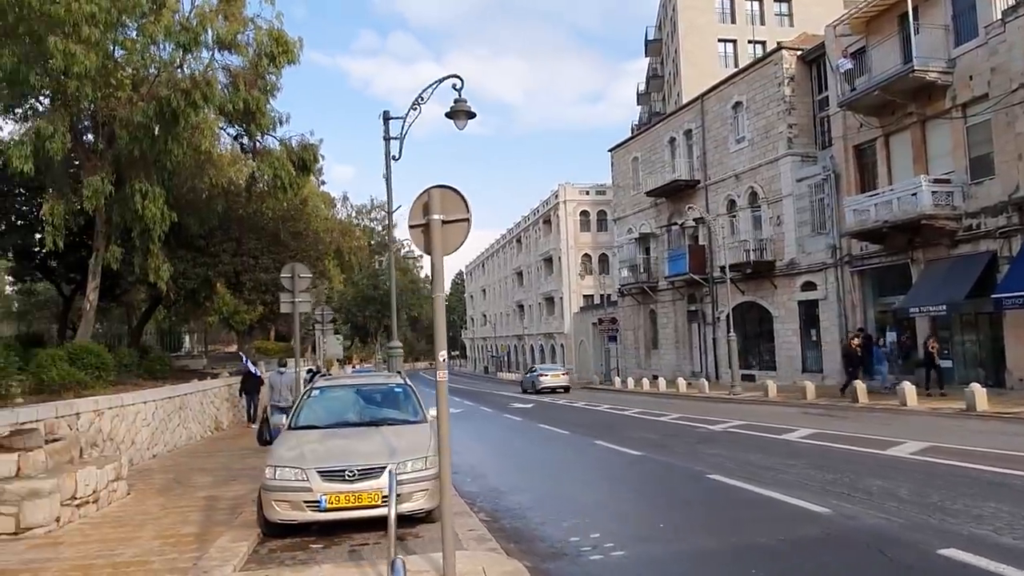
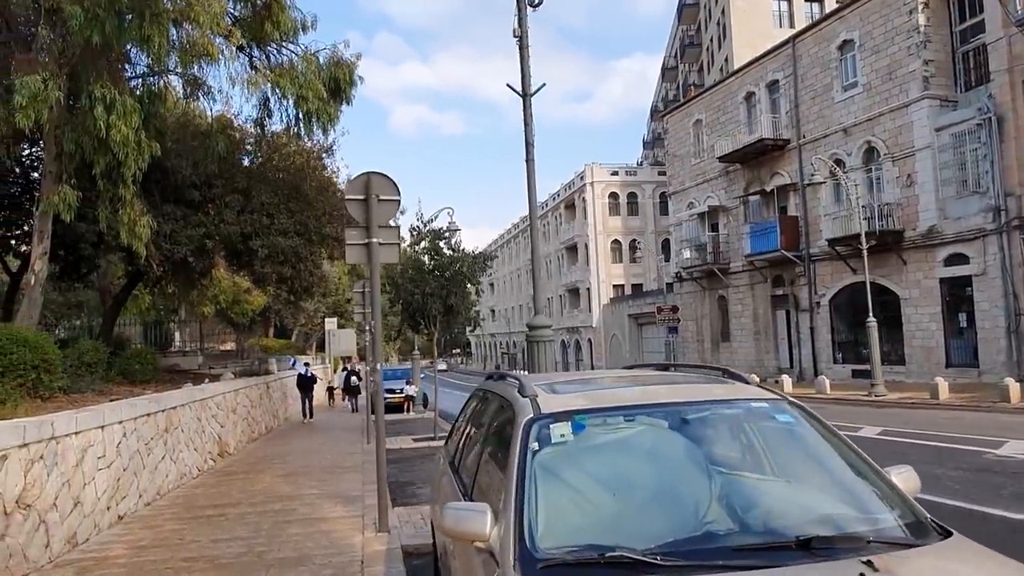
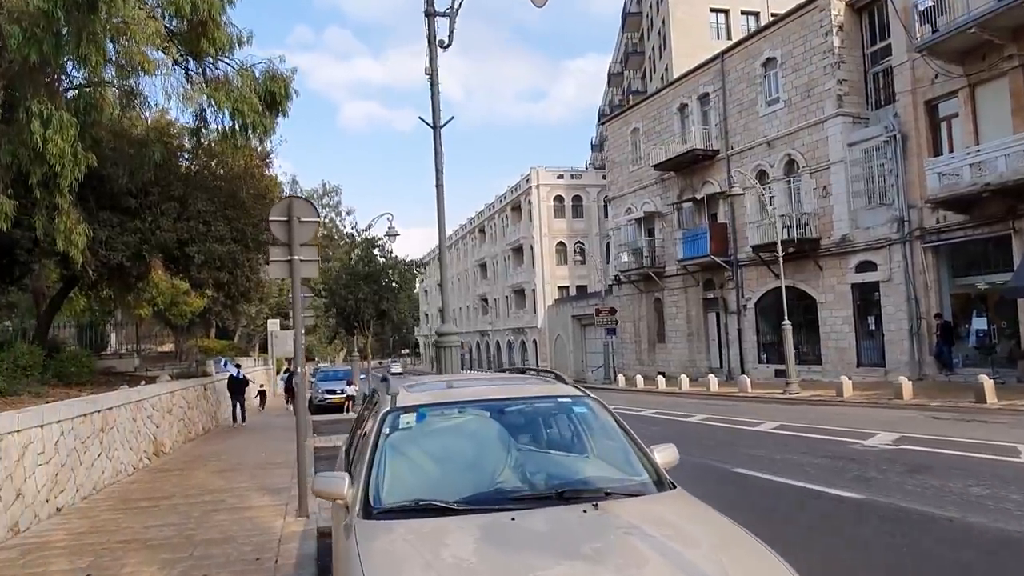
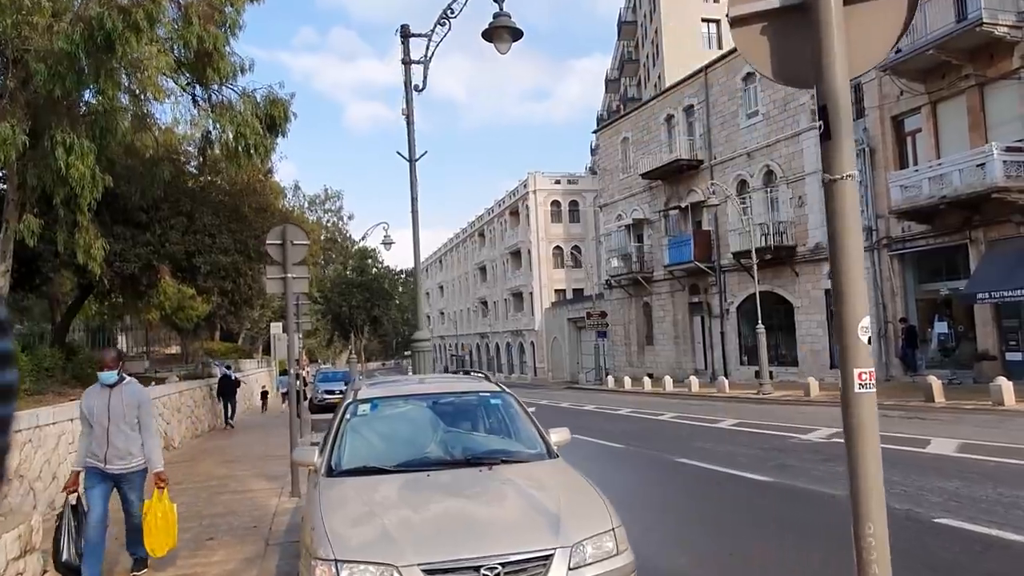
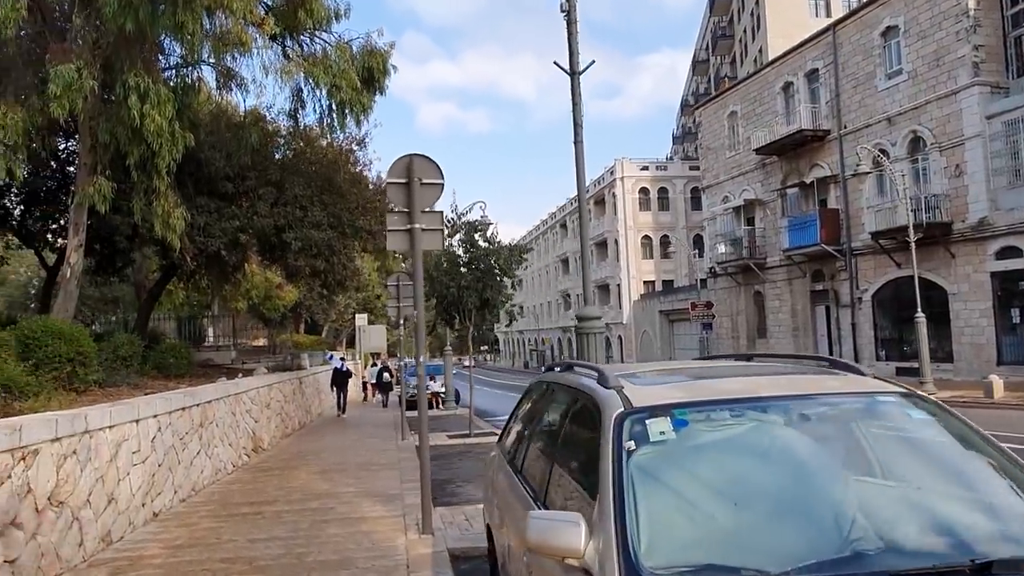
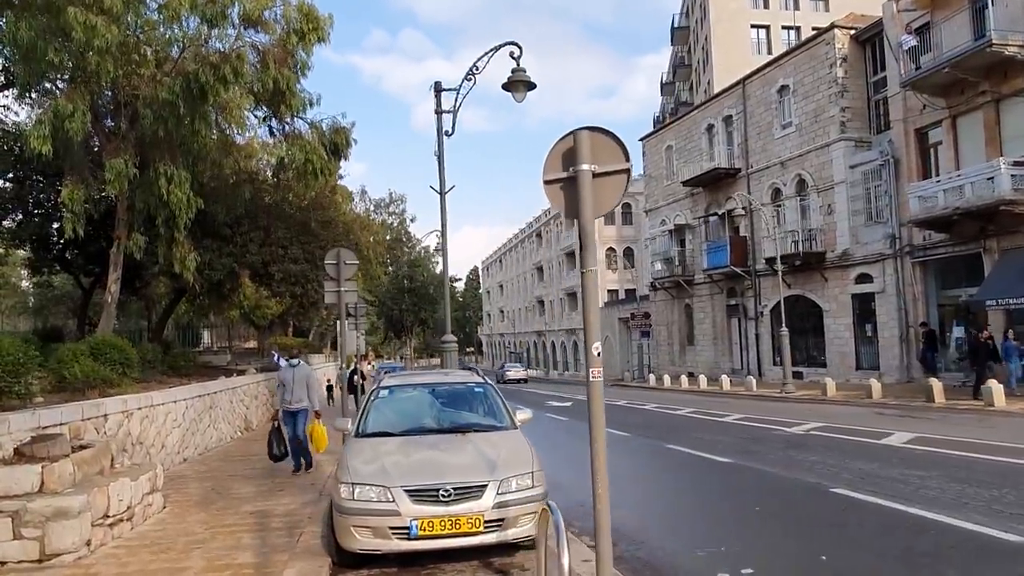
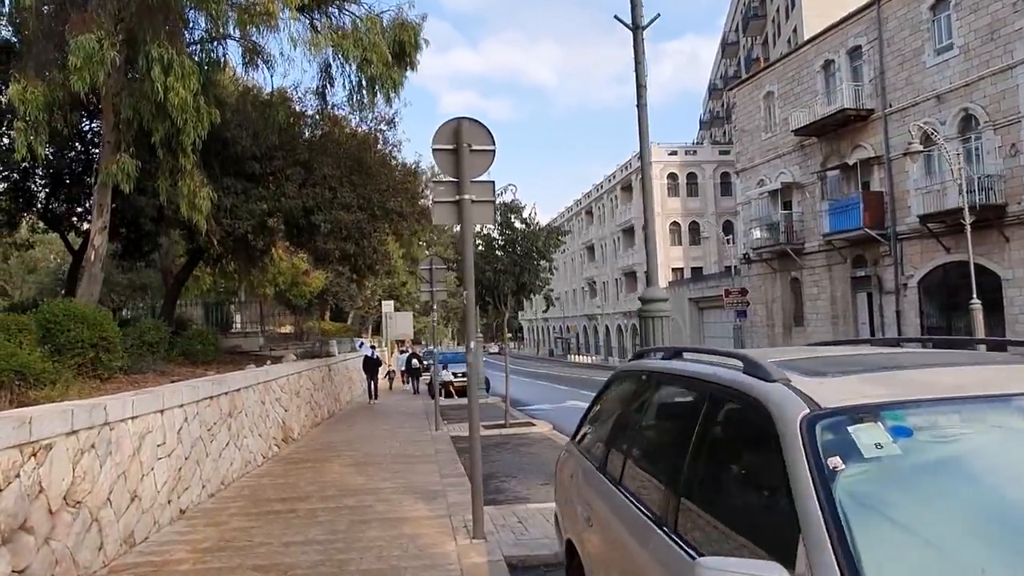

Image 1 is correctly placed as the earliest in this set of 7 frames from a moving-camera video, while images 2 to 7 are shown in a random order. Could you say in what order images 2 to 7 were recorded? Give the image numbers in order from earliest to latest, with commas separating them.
6, 4, 3, 2, 5, 7
